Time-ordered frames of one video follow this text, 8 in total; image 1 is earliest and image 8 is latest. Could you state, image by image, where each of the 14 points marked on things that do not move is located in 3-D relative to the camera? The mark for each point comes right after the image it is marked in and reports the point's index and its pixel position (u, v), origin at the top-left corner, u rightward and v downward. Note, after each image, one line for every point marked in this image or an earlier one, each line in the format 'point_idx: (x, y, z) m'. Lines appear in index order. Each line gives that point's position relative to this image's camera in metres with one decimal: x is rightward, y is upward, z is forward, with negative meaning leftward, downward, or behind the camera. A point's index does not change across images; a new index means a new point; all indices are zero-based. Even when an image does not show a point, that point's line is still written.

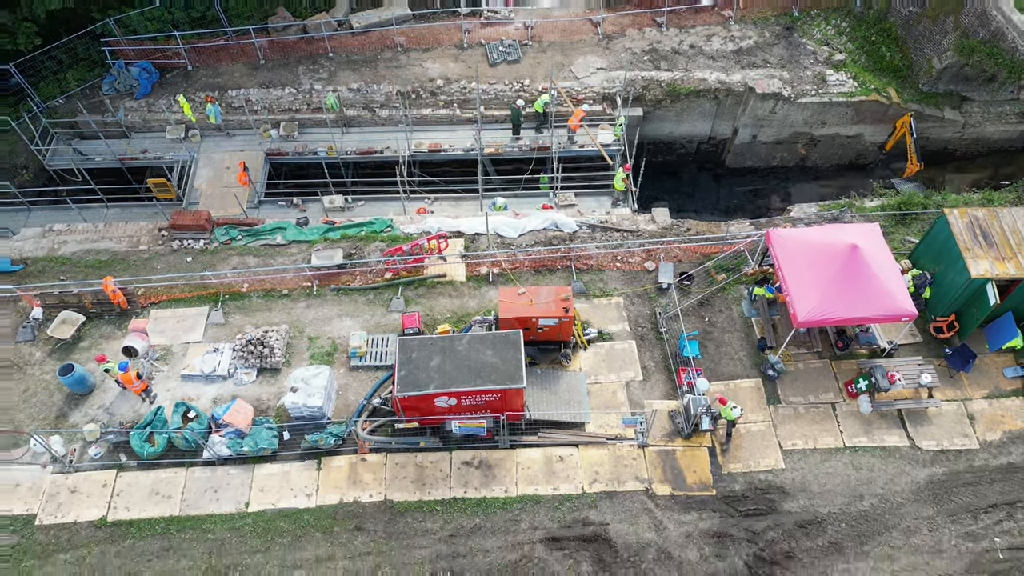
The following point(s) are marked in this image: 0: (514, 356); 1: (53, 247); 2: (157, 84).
0: (0.0, -1.2, +12.3) m
1: (-10.5, +0.9, +16.2) m
2: (-9.7, +5.7, +19.5) m
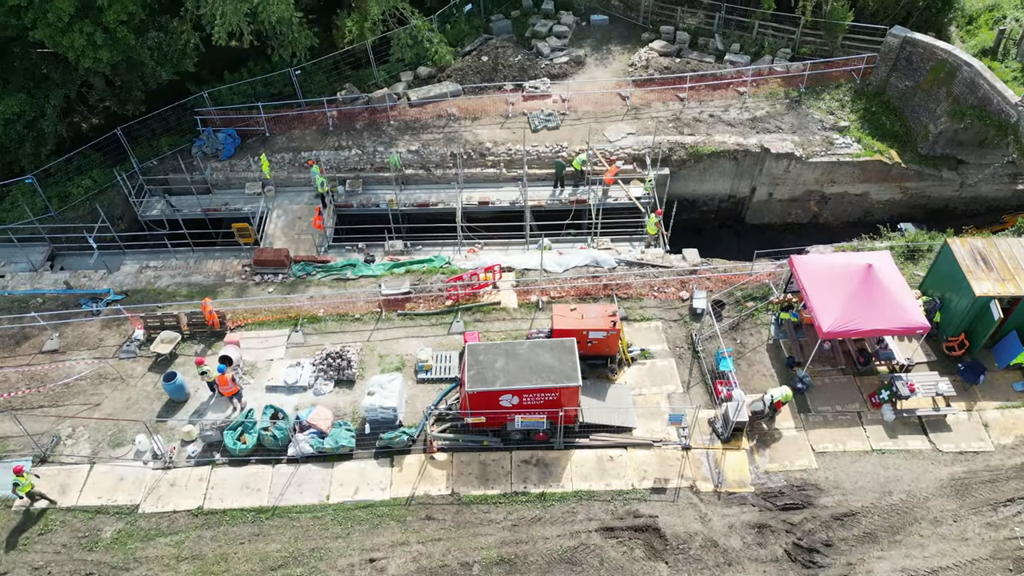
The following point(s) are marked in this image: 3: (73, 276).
0: (+1.1, -1.4, +13.9) m
1: (-9.3, +0.2, +18.1) m
2: (-8.5, +4.4, +22.1) m
3: (-11.5, +0.3, +18.5) m
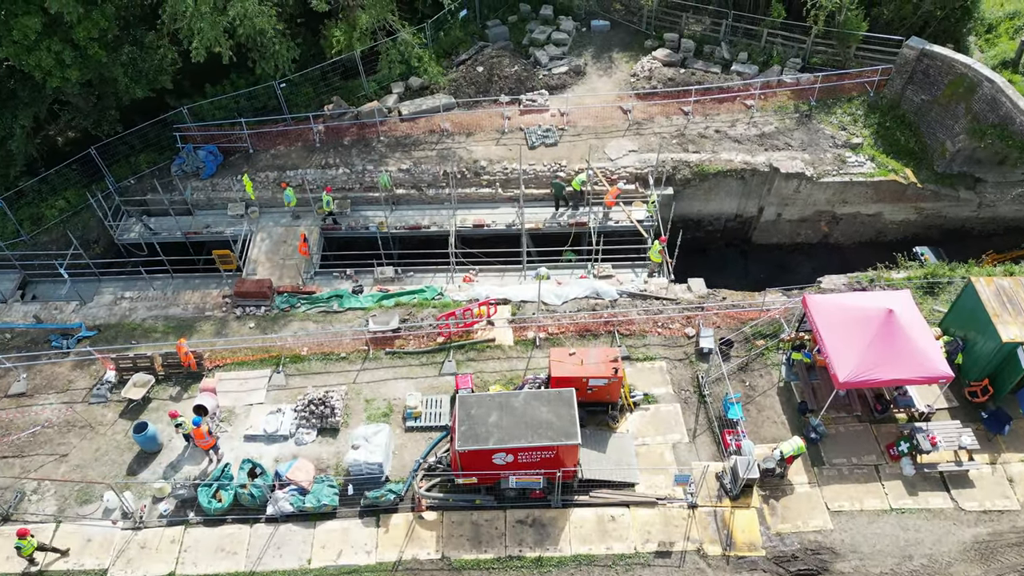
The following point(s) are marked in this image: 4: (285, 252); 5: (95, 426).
0: (+1.0, -2.3, +12.9) m
1: (-9.4, -0.6, +17.2) m
2: (-8.6, +3.7, +21.0) m
3: (-11.6, -0.5, +17.5) m
4: (-6.2, +1.0, +19.5) m
5: (-8.7, -2.9, +14.7) m
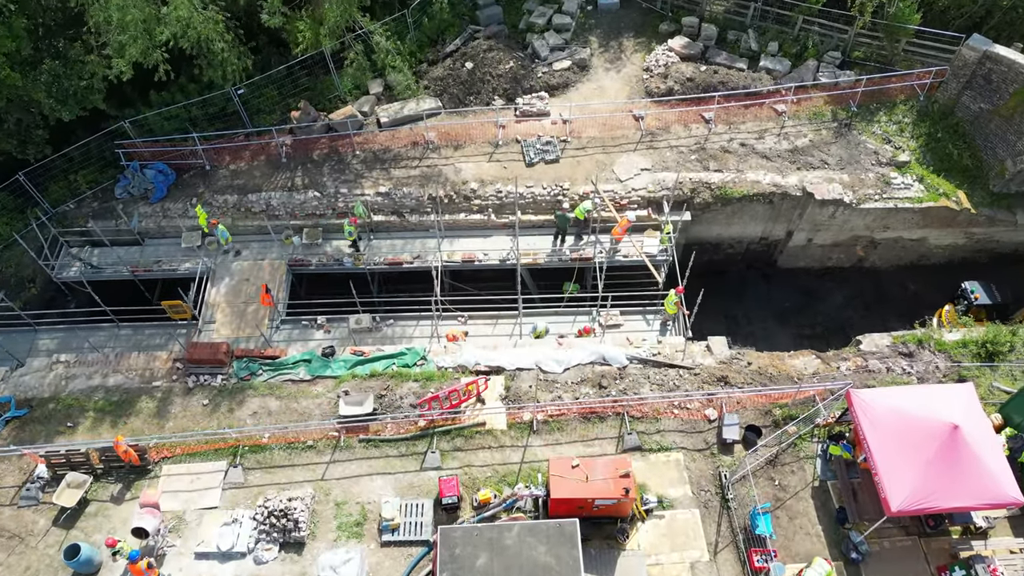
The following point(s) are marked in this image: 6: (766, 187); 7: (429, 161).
0: (+0.9, -4.1, +10.9) m
1: (-9.5, -2.0, +14.9) m
2: (-8.8, +2.7, +18.3) m
3: (-11.7, -1.9, +15.3) m
4: (-6.3, -0.2, +17.1) m
5: (-8.8, -4.5, +12.8) m
6: (+6.4, +2.6, +17.9) m
7: (-2.2, +3.3, +18.5) m
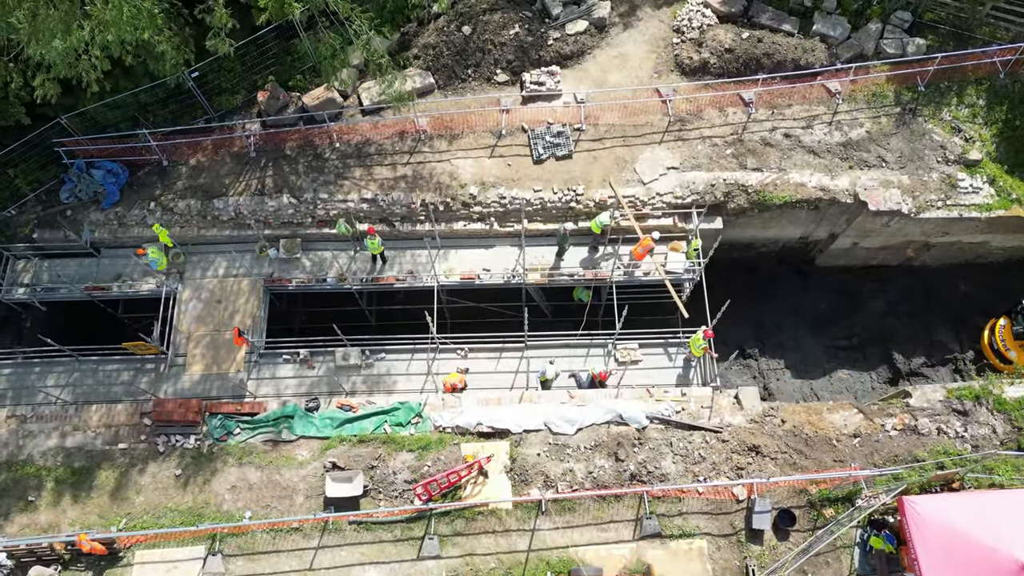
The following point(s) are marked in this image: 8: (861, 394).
0: (+1.0, -5.8, +9.9) m
1: (-9.4, -3.0, +13.5) m
2: (-8.6, +2.3, +15.9) m
3: (-11.6, -2.8, +13.7) m
4: (-6.2, -0.8, +15.2) m
5: (-8.7, -5.8, +11.8) m
6: (+6.5, +2.1, +15.4) m
7: (-2.1, +3.0, +15.9) m
8: (+8.4, -2.5, +16.9) m
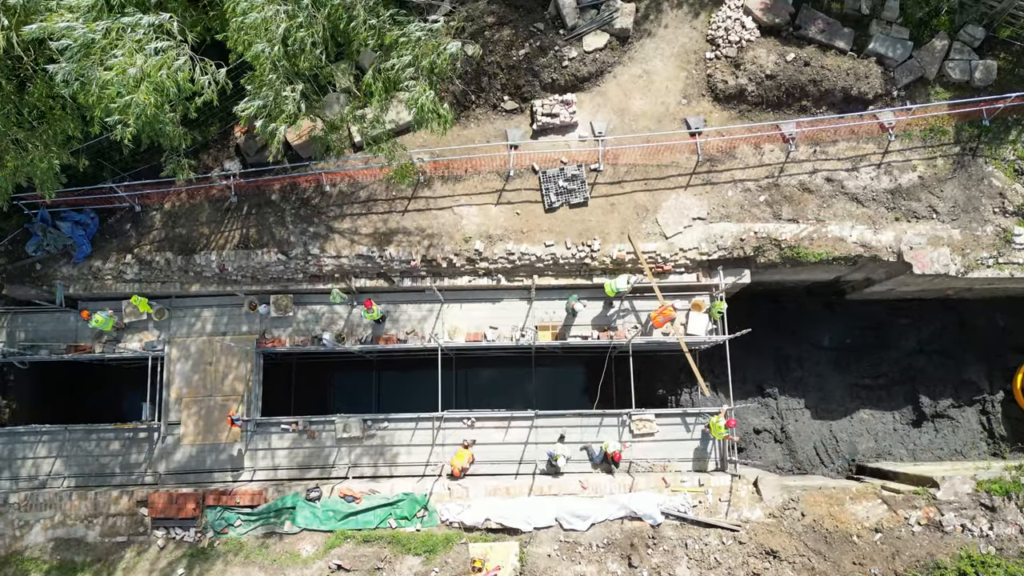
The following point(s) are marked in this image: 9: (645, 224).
0: (+1.2, -8.1, +10.1) m
1: (-9.2, -4.6, +13.1) m
2: (-8.5, +1.0, +14.4) m
3: (-11.4, -4.3, +13.3) m
4: (-6.0, -2.1, +14.4) m
5: (-8.5, -7.7, +12.0) m
6: (+6.7, +0.7, +13.9) m
7: (-1.9, +1.7, +14.3) m
8: (+8.6, -3.4, +16.4) m
9: (+2.7, +1.3, +14.2) m
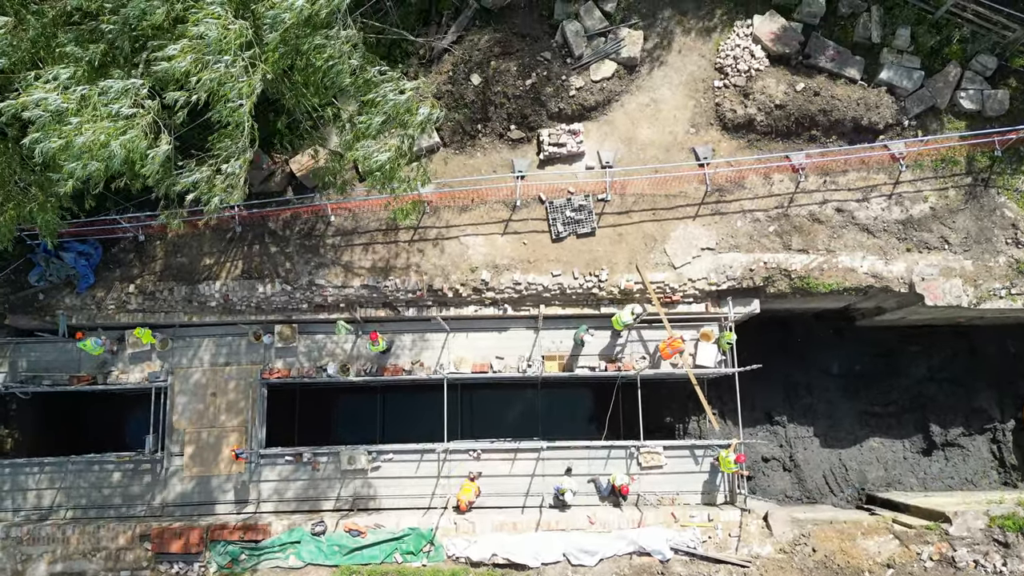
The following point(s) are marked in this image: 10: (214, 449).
0: (+1.3, -8.7, +9.9) m
1: (-9.1, -5.2, +13.0) m
2: (-8.3, +0.4, +14.3) m
3: (-11.3, -4.9, +13.2) m
4: (-5.9, -2.7, +14.3) m
5: (-8.4, -8.3, +11.9) m
6: (+6.9, +0.1, +13.8) m
7: (-1.8, +1.1, +14.2) m
8: (+8.7, -4.1, +16.2) m
9: (+2.8, +0.7, +14.1) m
10: (-6.0, -3.3, +14.1) m
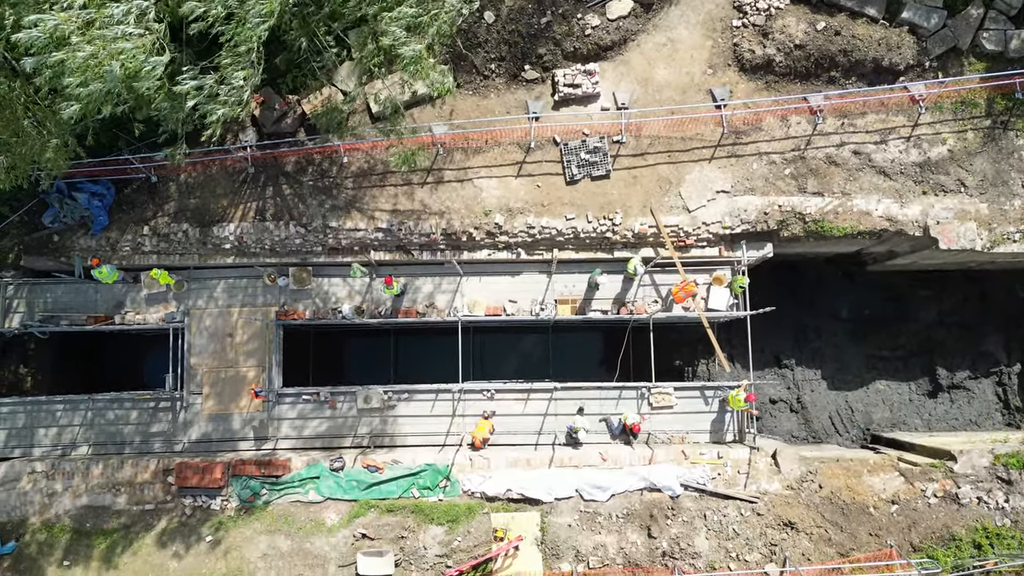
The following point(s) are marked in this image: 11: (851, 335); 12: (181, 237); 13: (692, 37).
0: (+1.5, -7.8, +10.5) m
1: (-8.9, -4.1, +13.4) m
2: (-8.0, +1.6, +14.4) m
3: (-11.0, -3.8, +13.6) m
4: (-5.6, -1.5, +14.5) m
5: (-8.2, -7.2, +12.5) m
6: (+7.1, +1.2, +13.8) m
7: (-1.5, +2.3, +14.2) m
8: (+9.0, -2.8, +16.5) m
9: (+3.1, +1.8, +14.1) m
10: (-5.7, -2.2, +14.4) m
11: (+8.0, -1.1, +16.8) m
12: (-6.7, +1.0, +14.2) m
13: (+3.7, +5.1, +14.4) m
